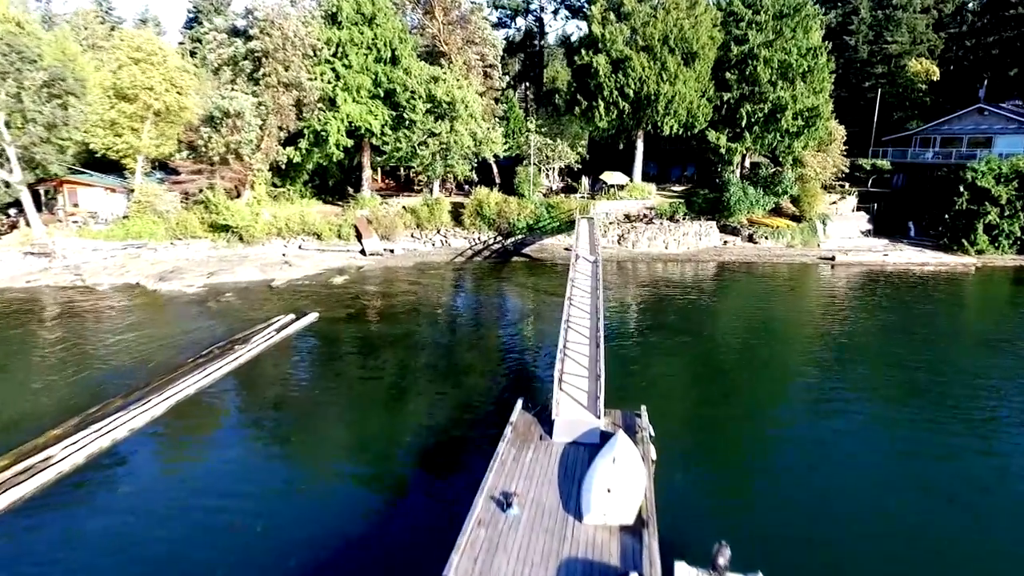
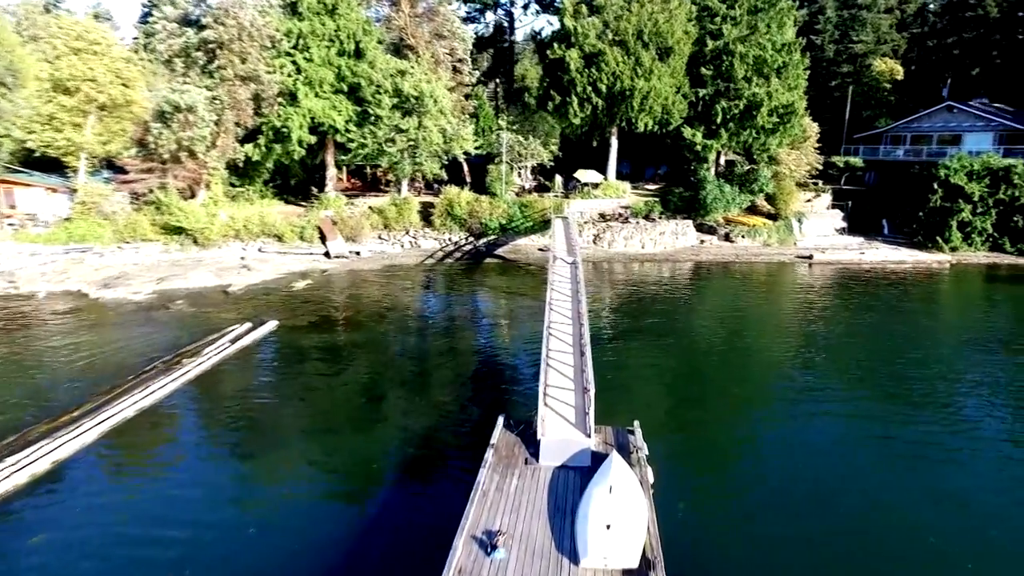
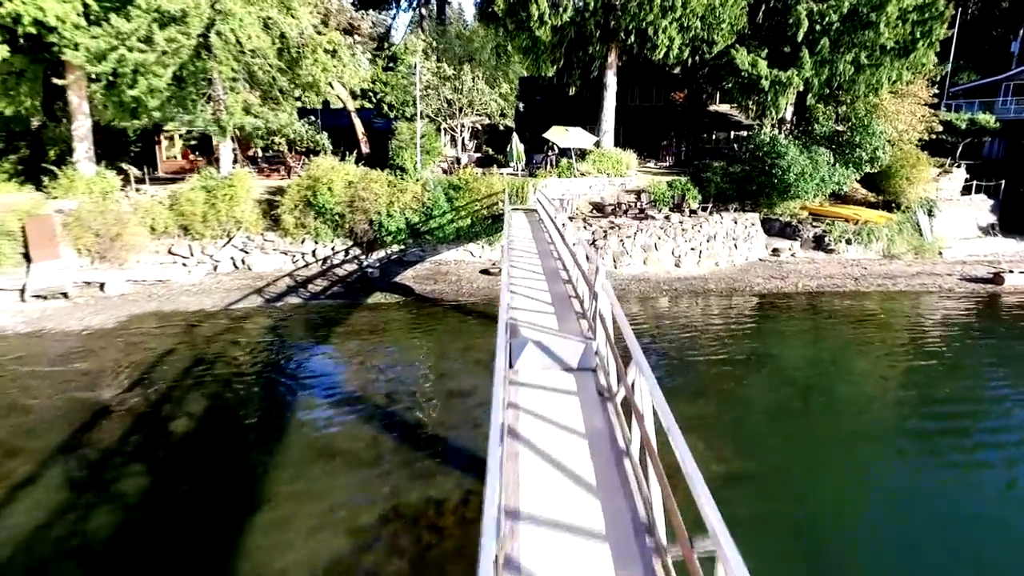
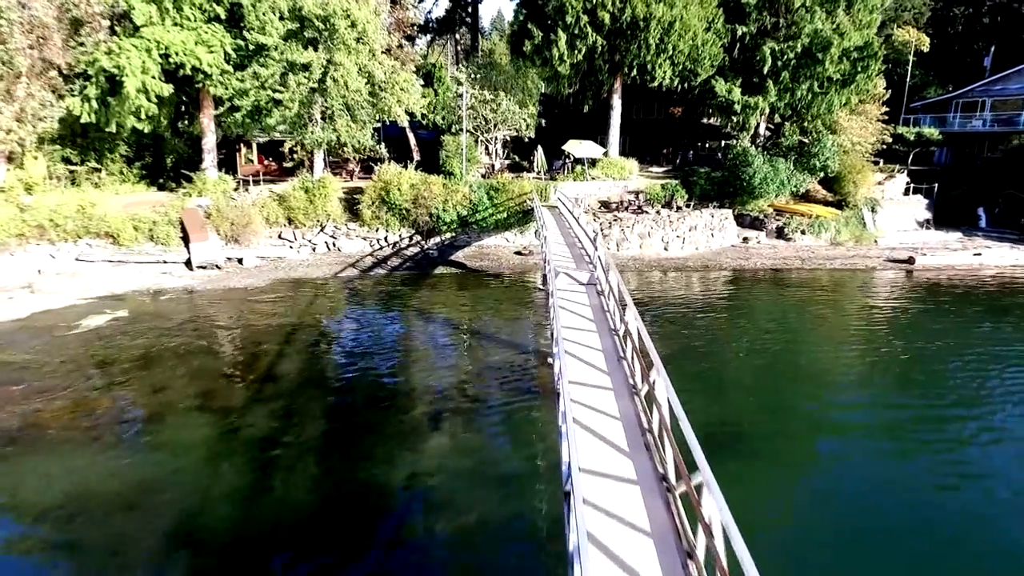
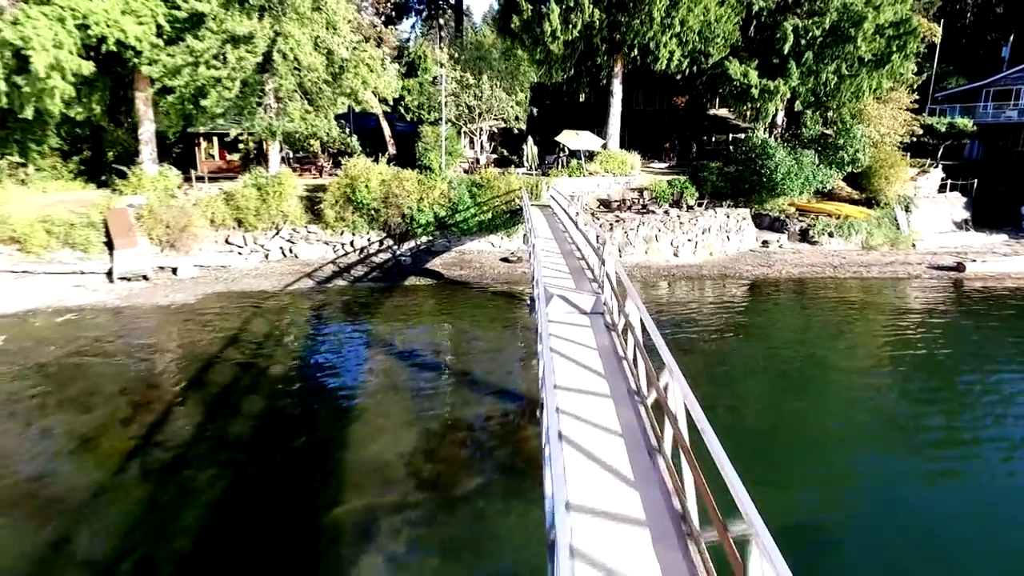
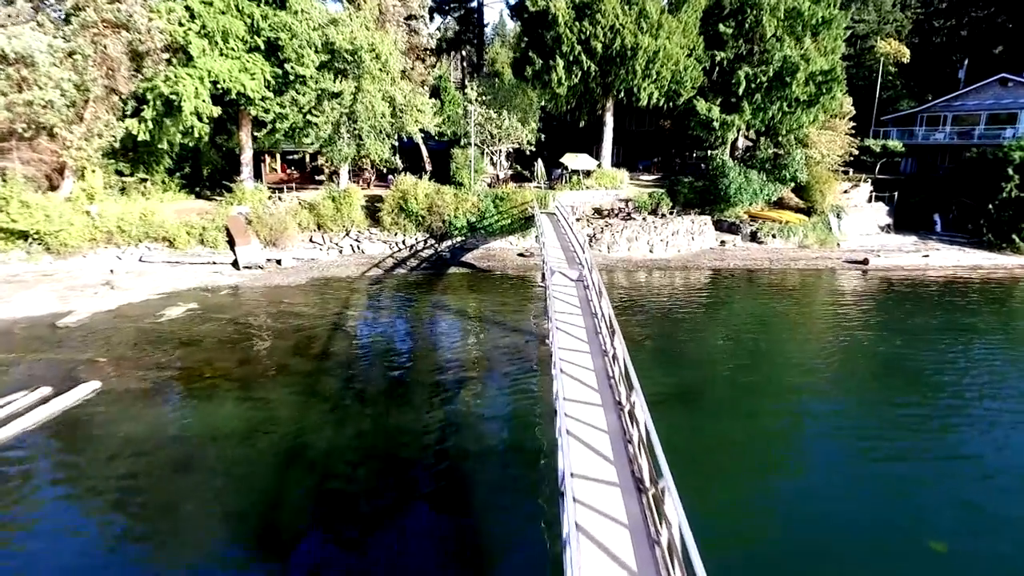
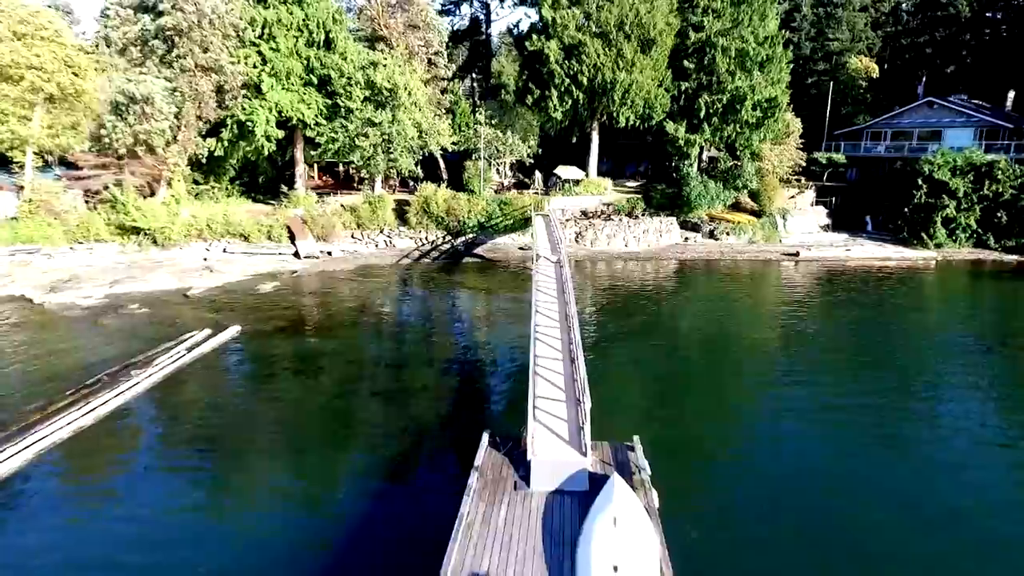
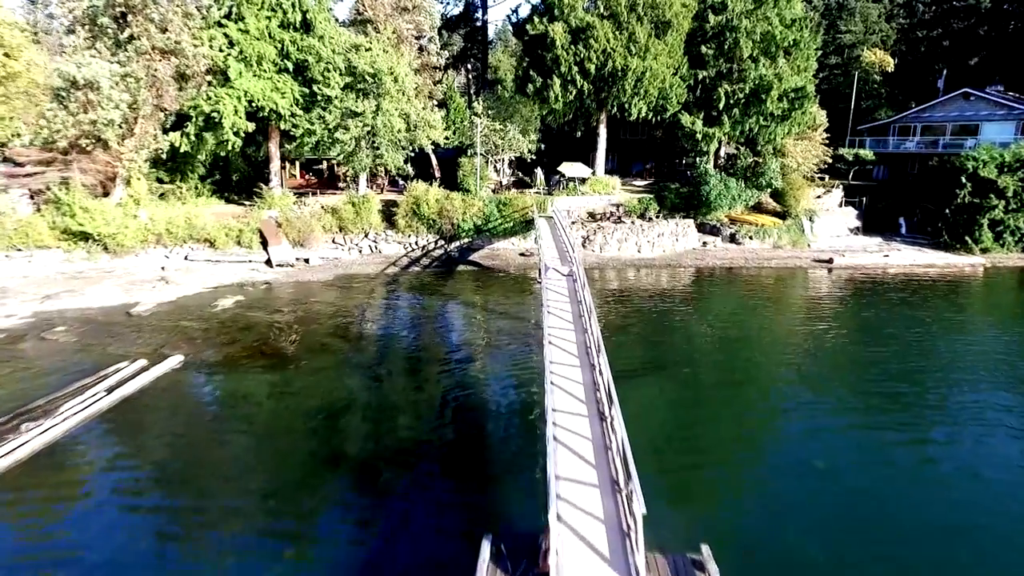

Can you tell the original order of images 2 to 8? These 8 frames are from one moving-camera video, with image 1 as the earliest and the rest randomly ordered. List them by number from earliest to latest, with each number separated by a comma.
2, 7, 8, 6, 4, 5, 3
